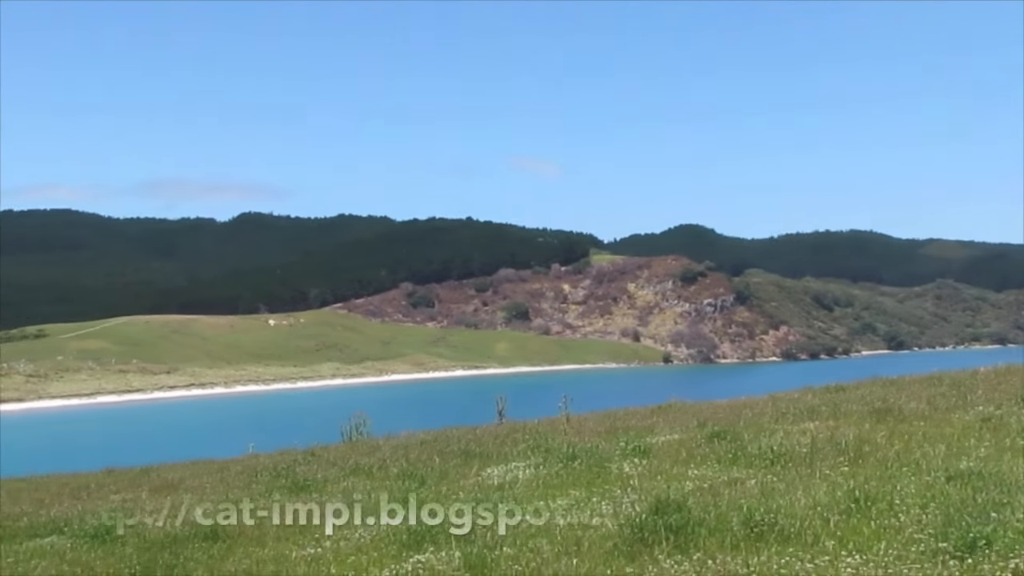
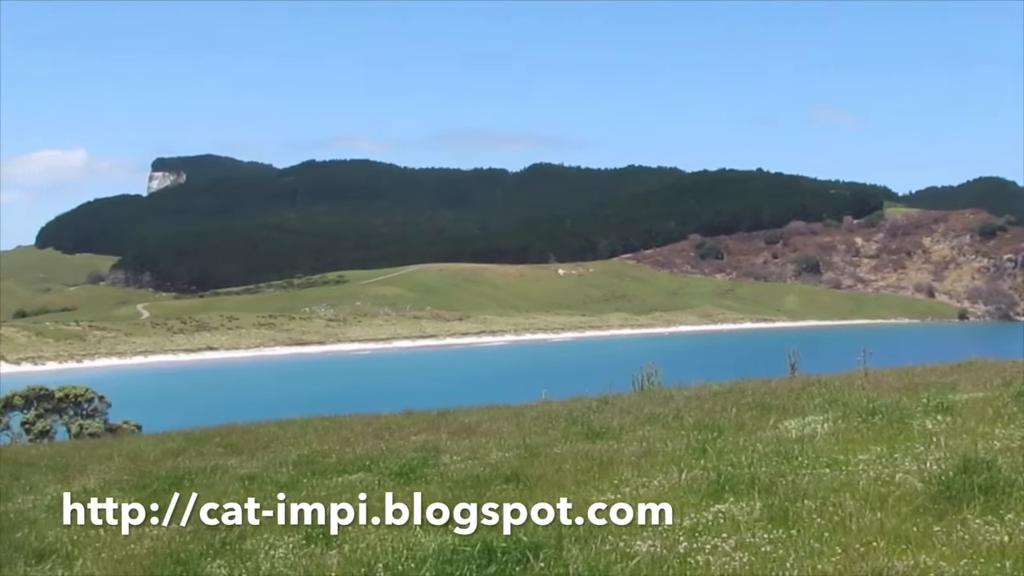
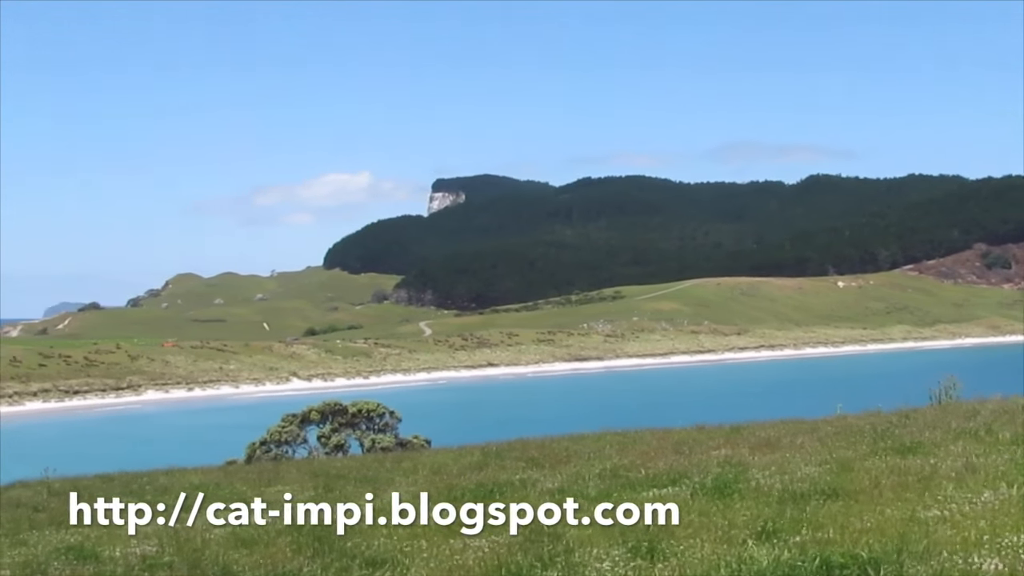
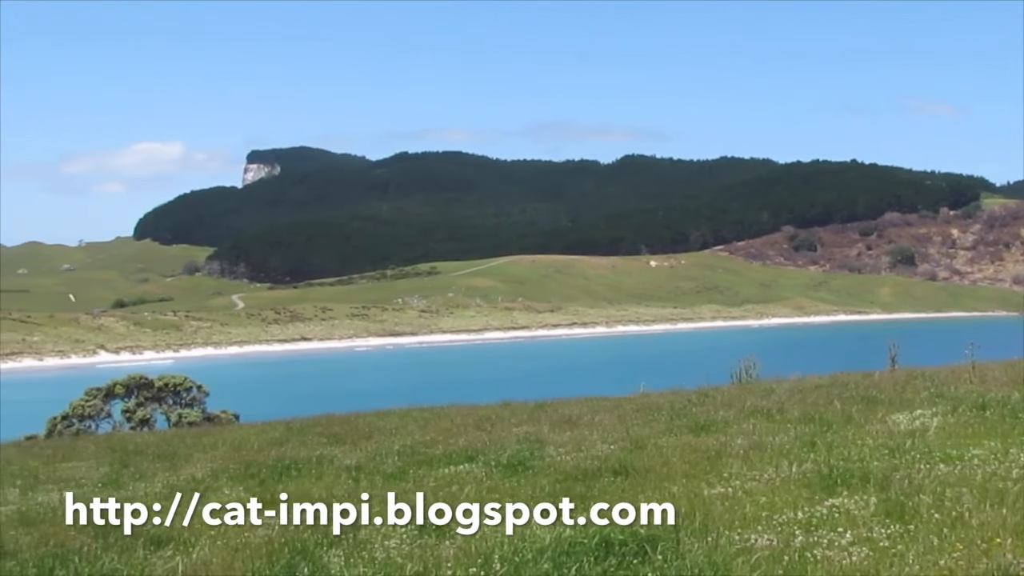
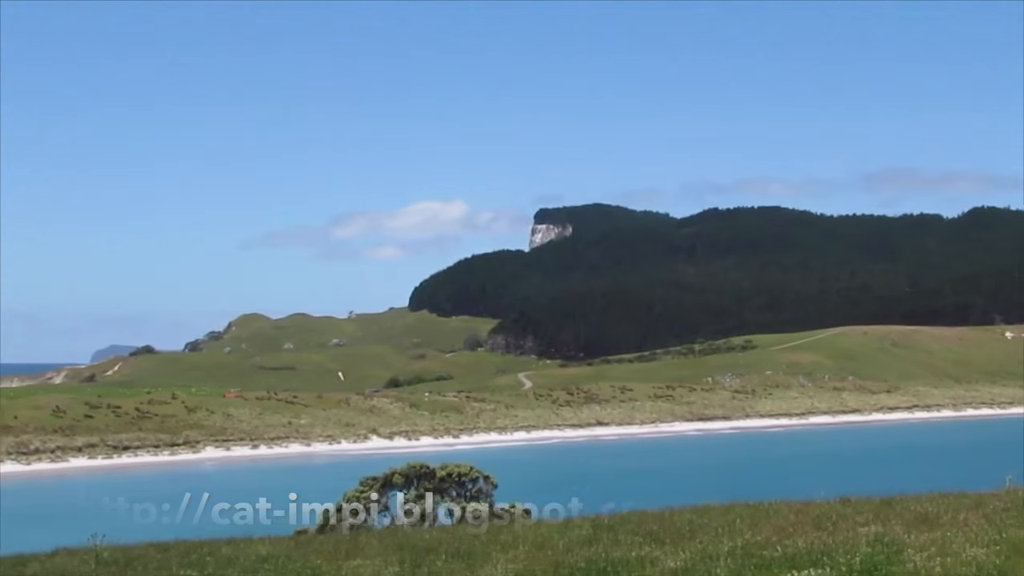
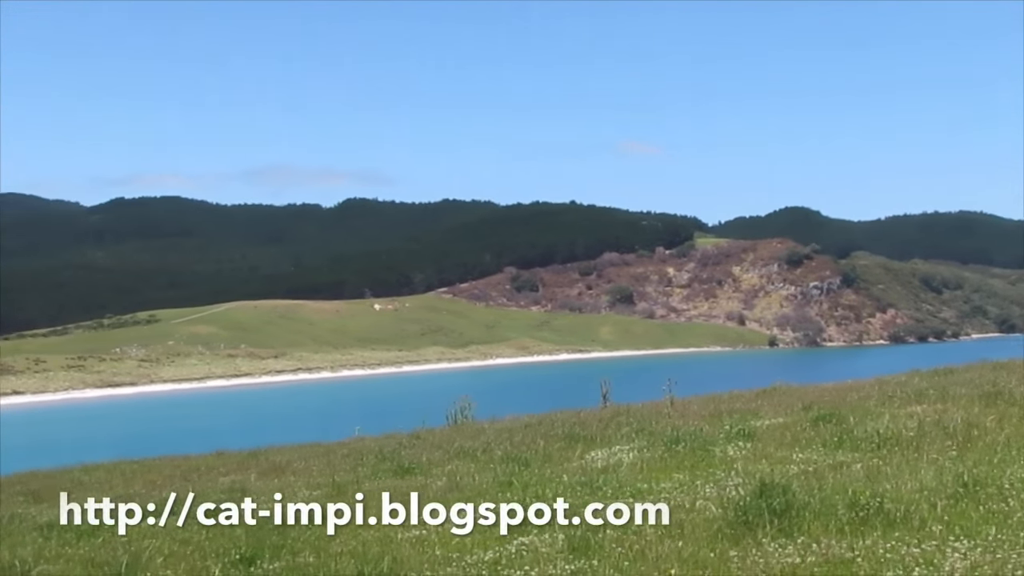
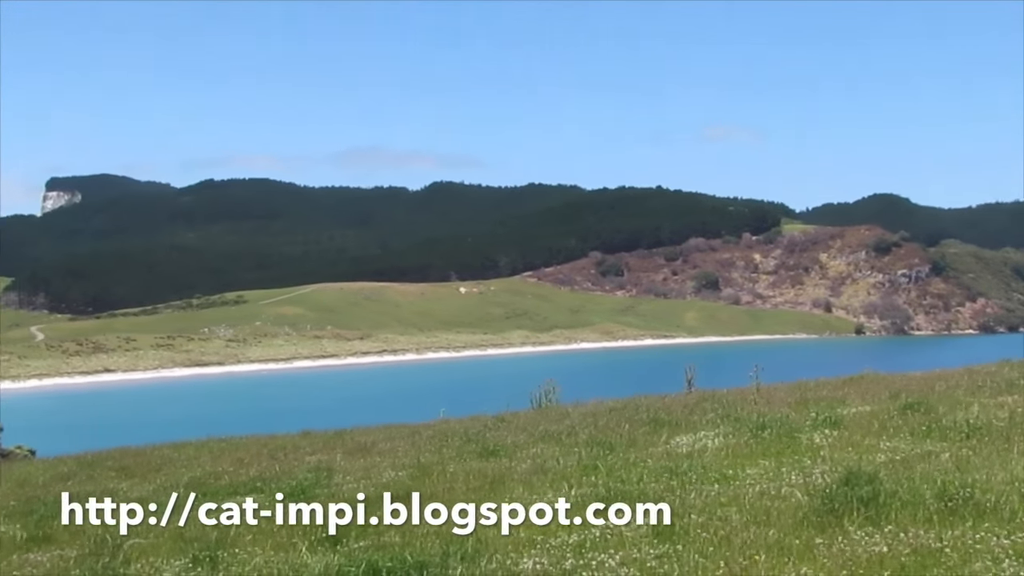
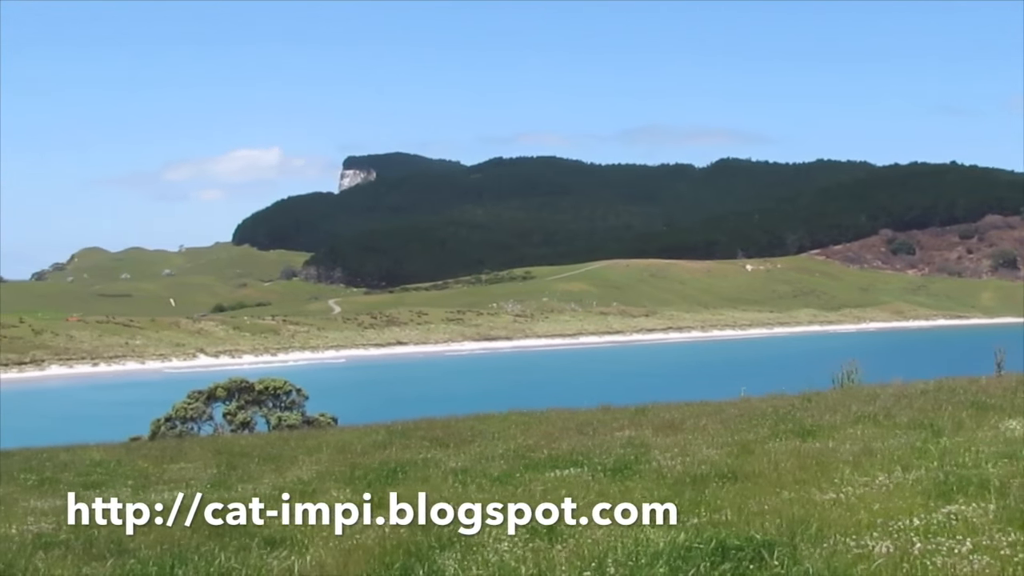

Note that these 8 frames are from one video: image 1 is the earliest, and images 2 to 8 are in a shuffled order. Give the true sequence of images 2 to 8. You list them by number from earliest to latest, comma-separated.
6, 7, 2, 4, 8, 3, 5
